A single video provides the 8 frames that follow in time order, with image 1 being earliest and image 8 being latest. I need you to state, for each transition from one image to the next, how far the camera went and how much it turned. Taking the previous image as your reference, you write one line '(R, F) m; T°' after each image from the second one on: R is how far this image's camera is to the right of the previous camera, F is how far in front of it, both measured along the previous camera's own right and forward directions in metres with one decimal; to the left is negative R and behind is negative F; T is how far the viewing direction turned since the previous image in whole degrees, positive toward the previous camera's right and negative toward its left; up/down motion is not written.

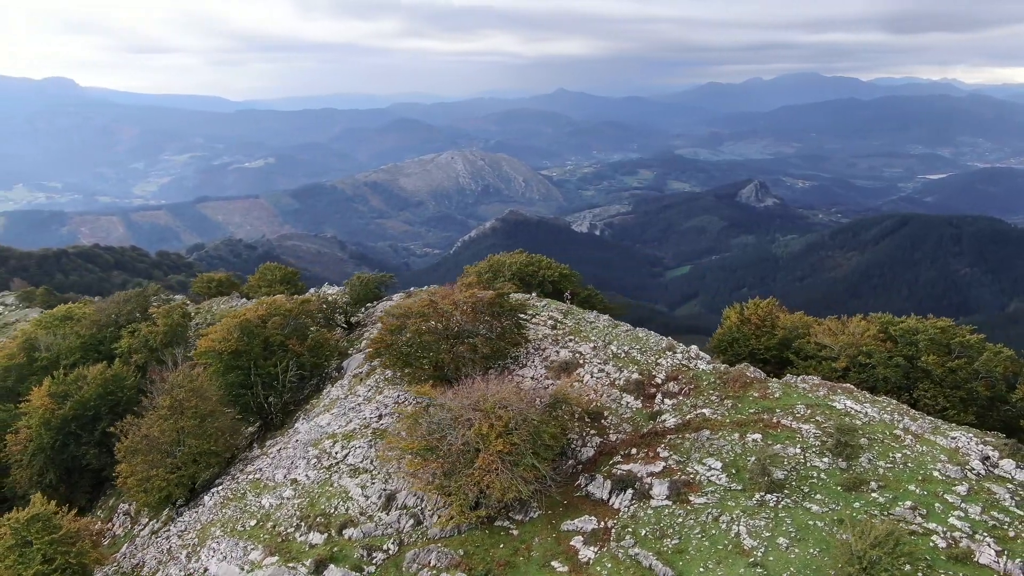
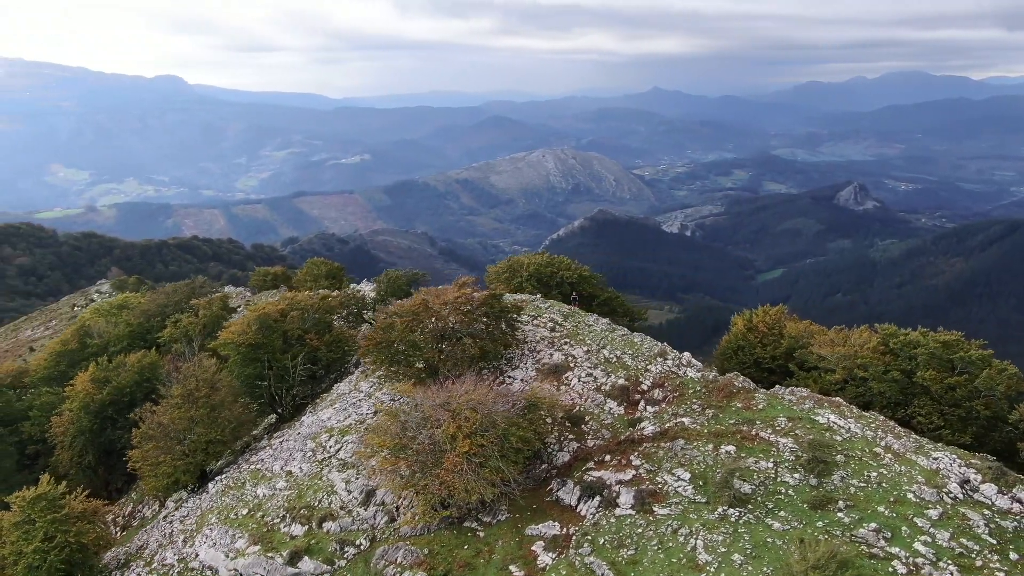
(+3.2, +0.3) m; -6°
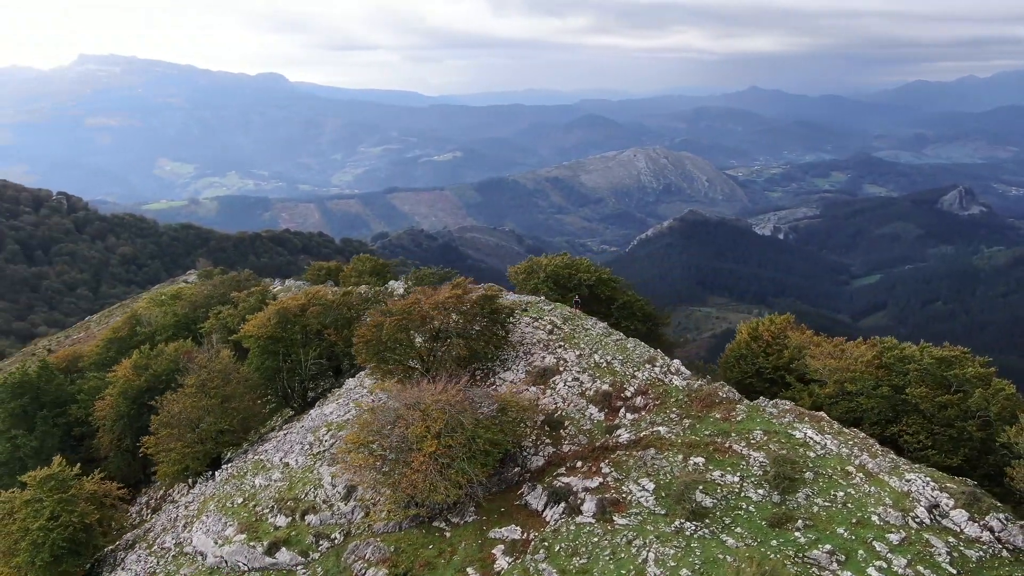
(+3.1, +0.3) m; -6°
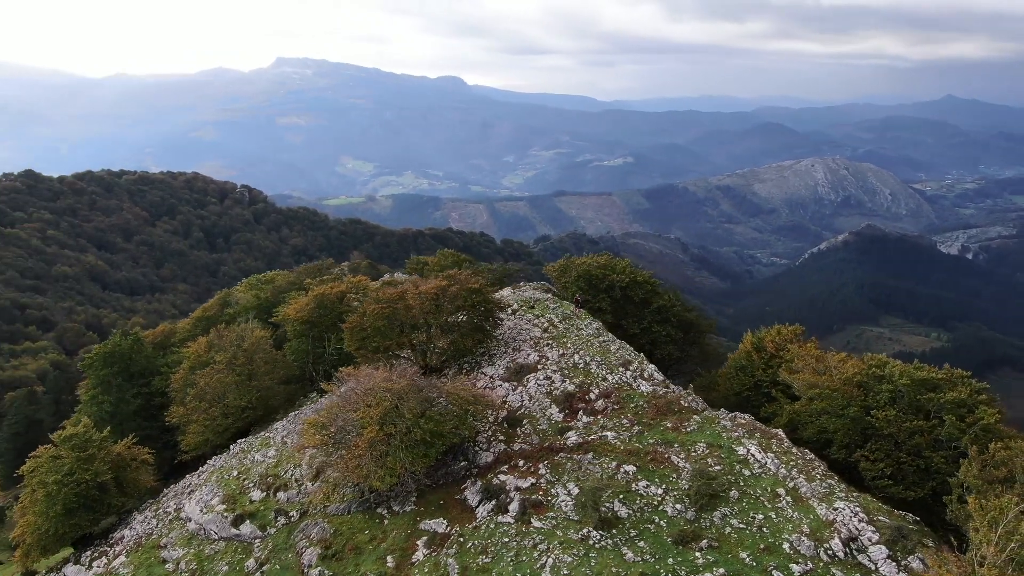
(+5.8, +1.0) m; -10°
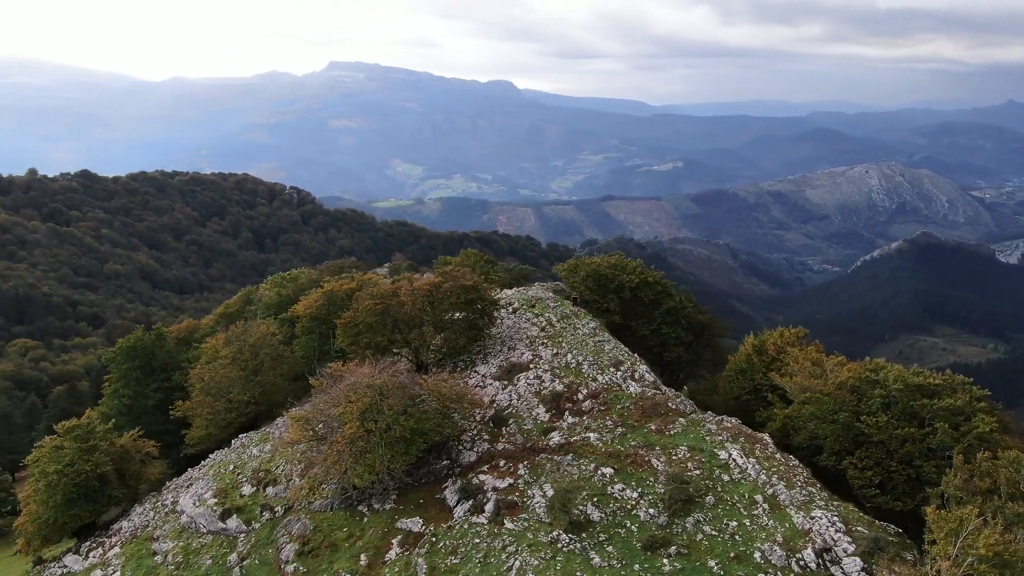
(+1.7, +0.6) m; -3°
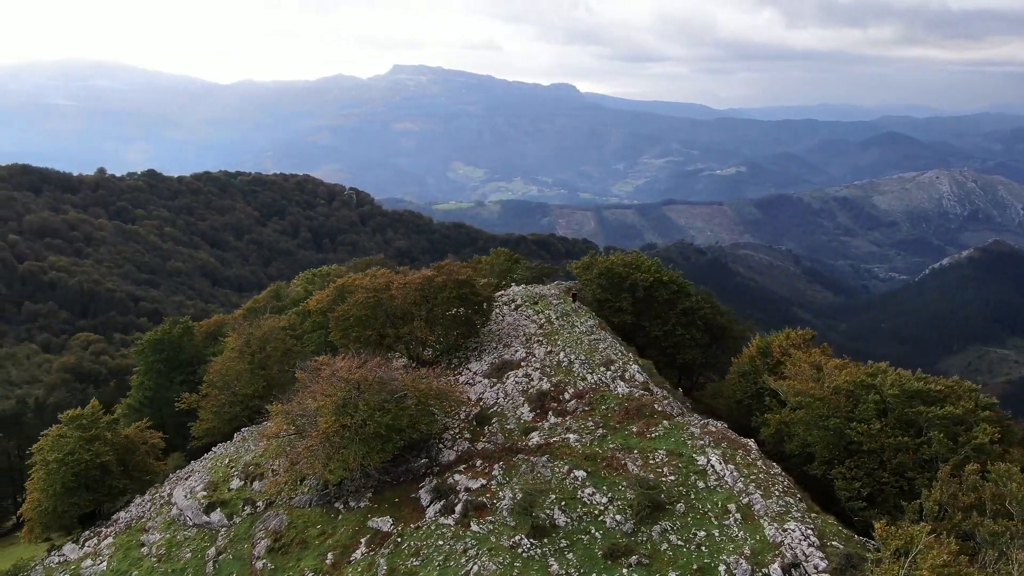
(+2.0, +1.0) m; -4°
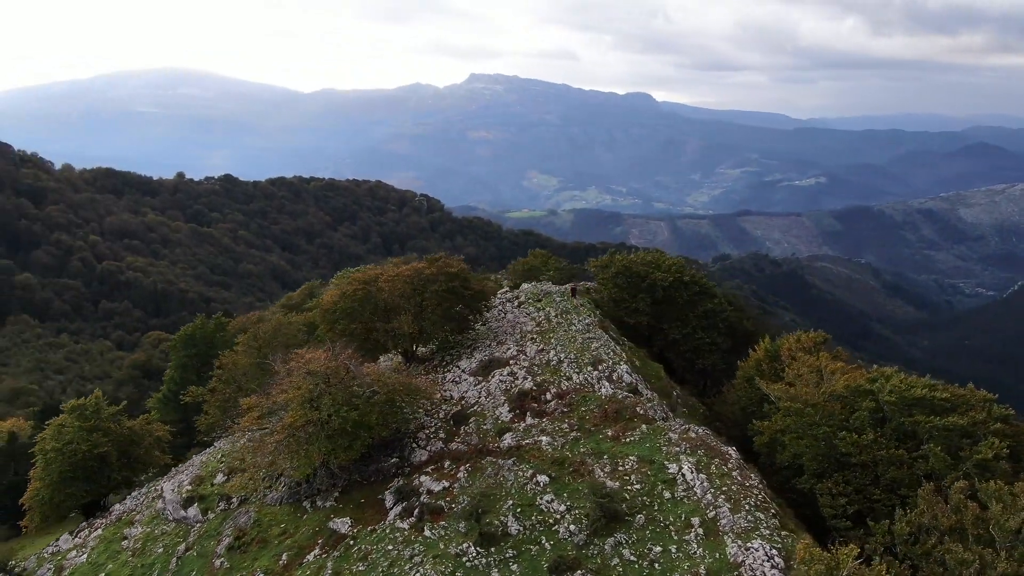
(+2.4, +1.6) m; -5°
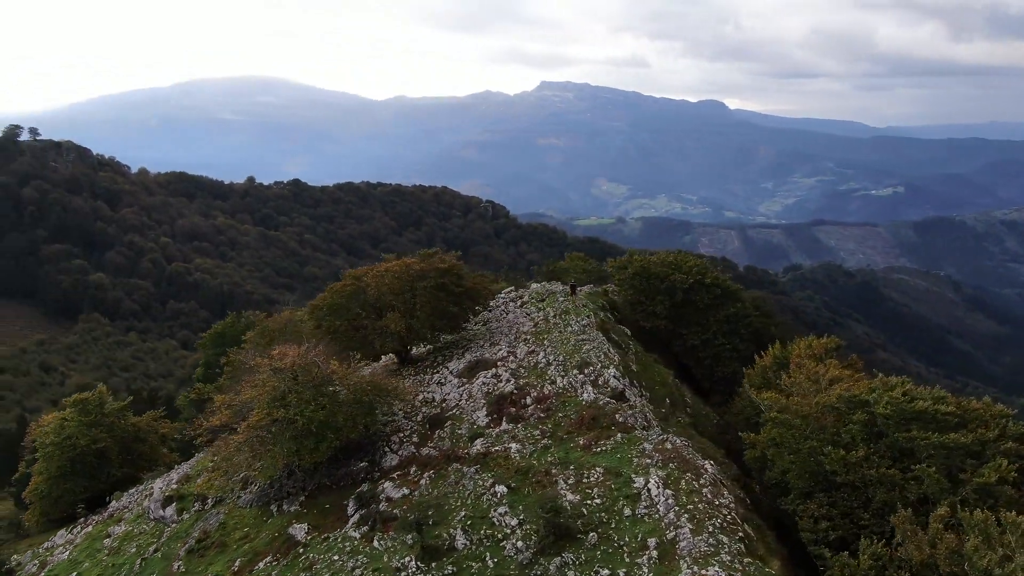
(+2.1, +1.6) m; -4°
